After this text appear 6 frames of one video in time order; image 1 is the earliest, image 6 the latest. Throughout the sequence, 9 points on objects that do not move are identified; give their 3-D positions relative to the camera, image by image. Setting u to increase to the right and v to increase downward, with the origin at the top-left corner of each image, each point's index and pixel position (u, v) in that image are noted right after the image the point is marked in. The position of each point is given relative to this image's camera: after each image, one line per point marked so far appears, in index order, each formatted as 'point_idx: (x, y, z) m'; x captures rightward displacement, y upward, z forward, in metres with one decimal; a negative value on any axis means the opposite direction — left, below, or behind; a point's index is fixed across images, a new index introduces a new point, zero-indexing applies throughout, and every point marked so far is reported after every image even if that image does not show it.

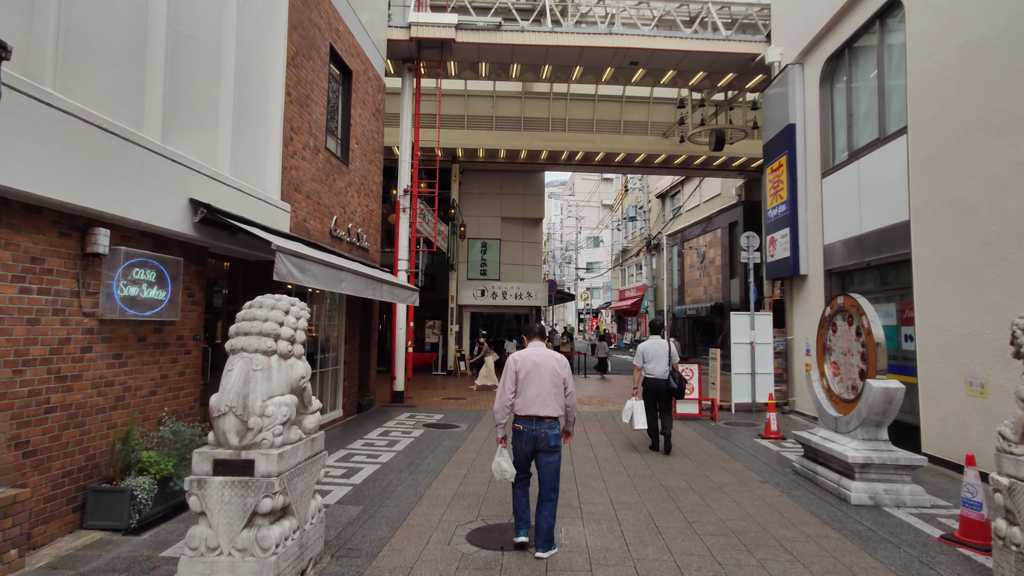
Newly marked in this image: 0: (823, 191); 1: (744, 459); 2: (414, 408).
0: (+6.3, +2.0, +10.4) m
1: (+3.4, -2.5, +7.4) m
2: (-2.3, -2.7, +11.7) m
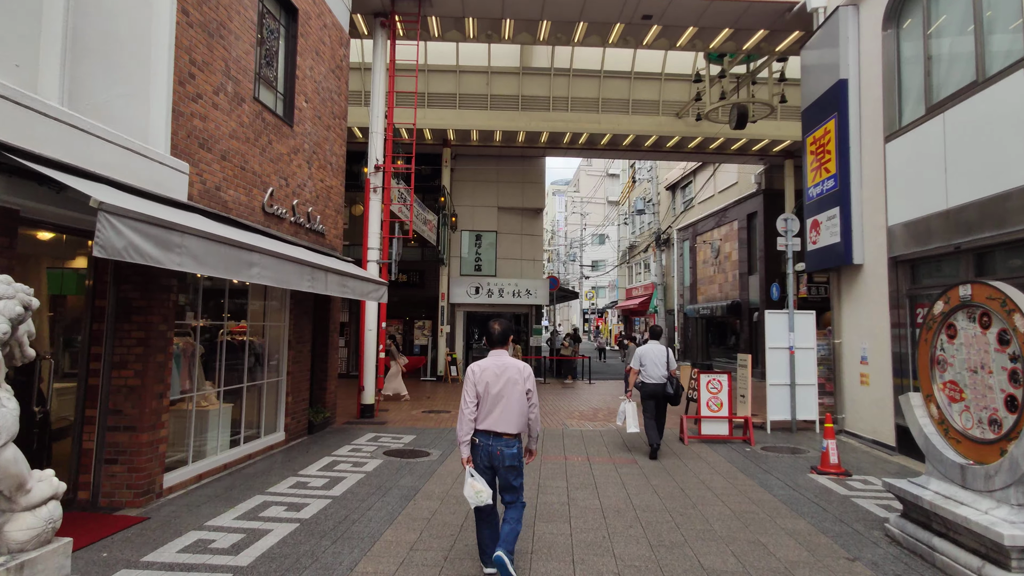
0: (+6.1, +2.1, +8.4) m
1: (+3.1, -2.3, +5.4) m
2: (-2.5, -2.6, +9.8) m
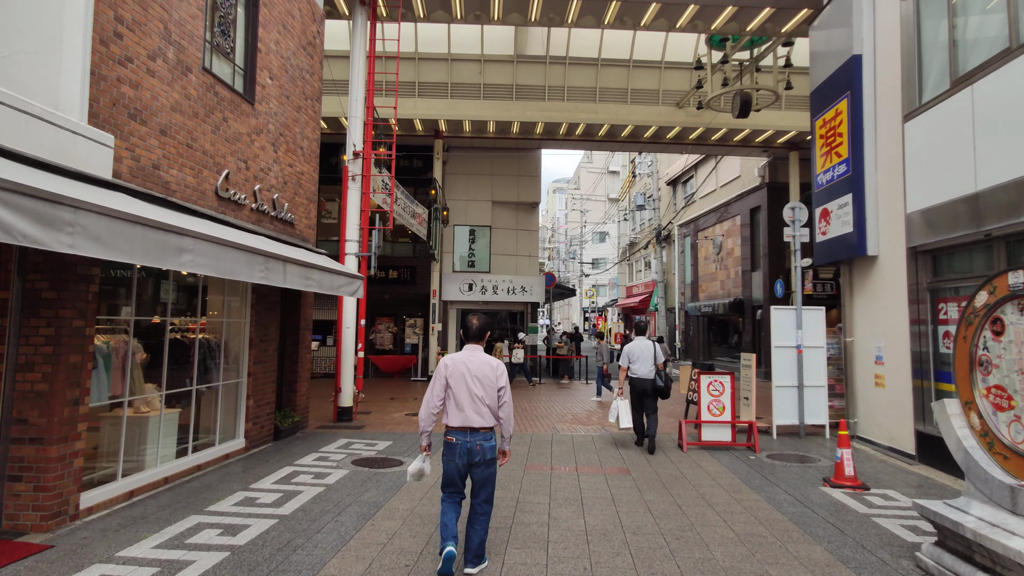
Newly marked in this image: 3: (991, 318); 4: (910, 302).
0: (+5.9, +2.2, +7.7) m
1: (+2.9, -2.2, +4.7) m
2: (-2.7, -2.5, +9.1) m
3: (+3.5, -0.2, +3.7) m
4: (+5.8, -0.2, +7.5) m
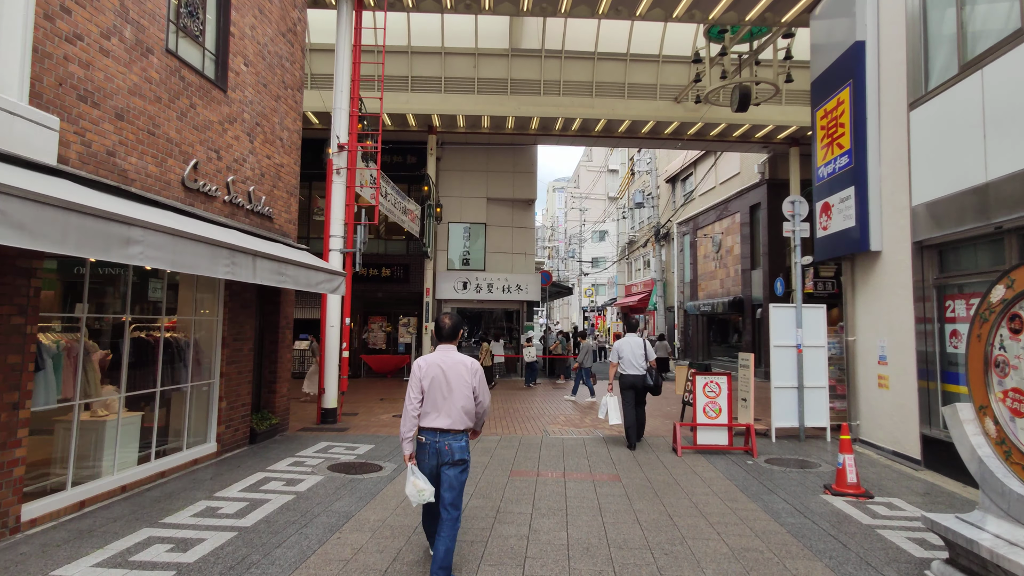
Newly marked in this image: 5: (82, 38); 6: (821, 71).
0: (+5.7, +2.3, +7.3) m
1: (+2.7, -2.2, +4.4) m
2: (-2.9, -2.5, +8.8) m
3: (+3.3, -0.2, +3.4) m
4: (+5.6, -0.2, +7.2) m
5: (-3.9, +2.2, +4.6) m
6: (+5.5, +3.8, +9.1) m
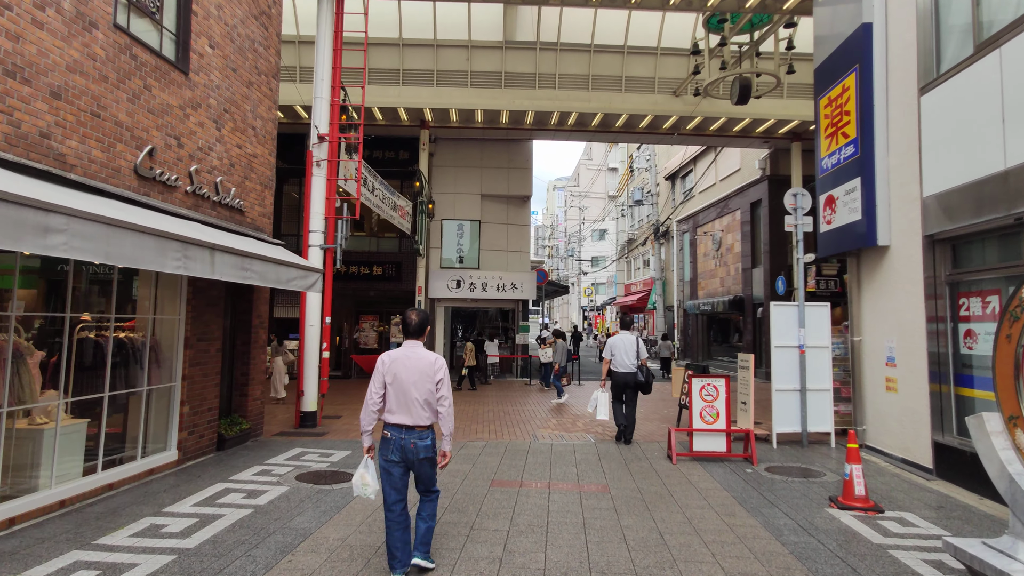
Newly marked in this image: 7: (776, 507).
0: (+5.5, +2.3, +6.9) m
1: (+2.4, -2.2, +4.0) m
2: (-3.1, -2.4, +8.4) m
3: (+3.1, -0.1, +3.0) m
4: (+5.4, -0.1, +6.7) m
5: (-4.1, +2.3, +4.2) m
6: (+5.3, +3.9, +8.6) m
7: (+2.8, -2.3, +5.5) m
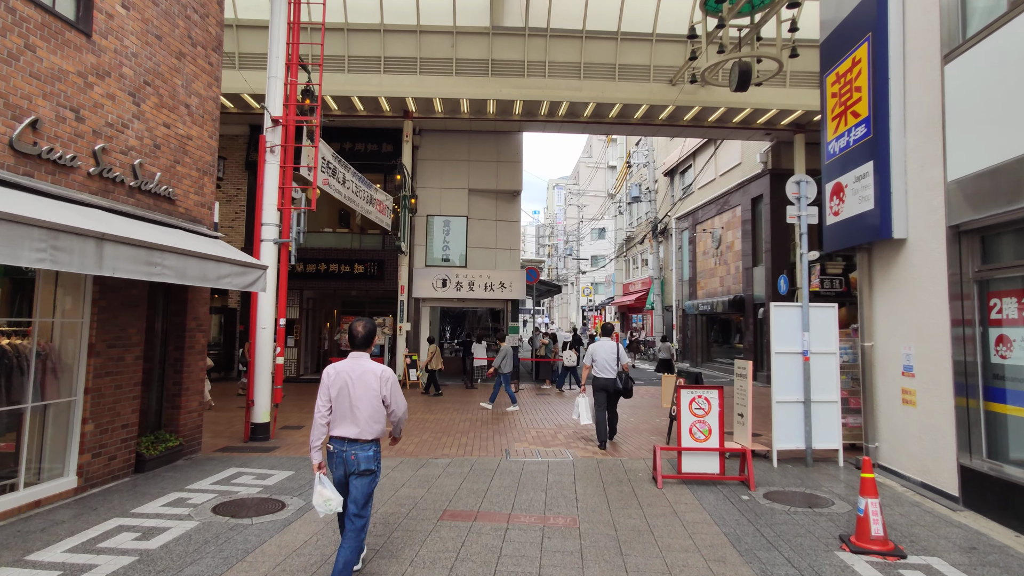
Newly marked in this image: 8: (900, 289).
0: (+5.0, +2.3, +6.0) m
1: (+2.0, -2.1, +3.1) m
2: (-3.6, -2.4, +7.5) m
3: (+2.6, -0.1, +2.1) m
4: (+5.0, -0.1, +5.8) m
5: (-4.5, +2.3, +3.3) m
6: (+4.8, +3.9, +7.7) m
7: (+2.4, -2.3, +4.6) m
8: (+5.0, 0.0, +6.6) m
